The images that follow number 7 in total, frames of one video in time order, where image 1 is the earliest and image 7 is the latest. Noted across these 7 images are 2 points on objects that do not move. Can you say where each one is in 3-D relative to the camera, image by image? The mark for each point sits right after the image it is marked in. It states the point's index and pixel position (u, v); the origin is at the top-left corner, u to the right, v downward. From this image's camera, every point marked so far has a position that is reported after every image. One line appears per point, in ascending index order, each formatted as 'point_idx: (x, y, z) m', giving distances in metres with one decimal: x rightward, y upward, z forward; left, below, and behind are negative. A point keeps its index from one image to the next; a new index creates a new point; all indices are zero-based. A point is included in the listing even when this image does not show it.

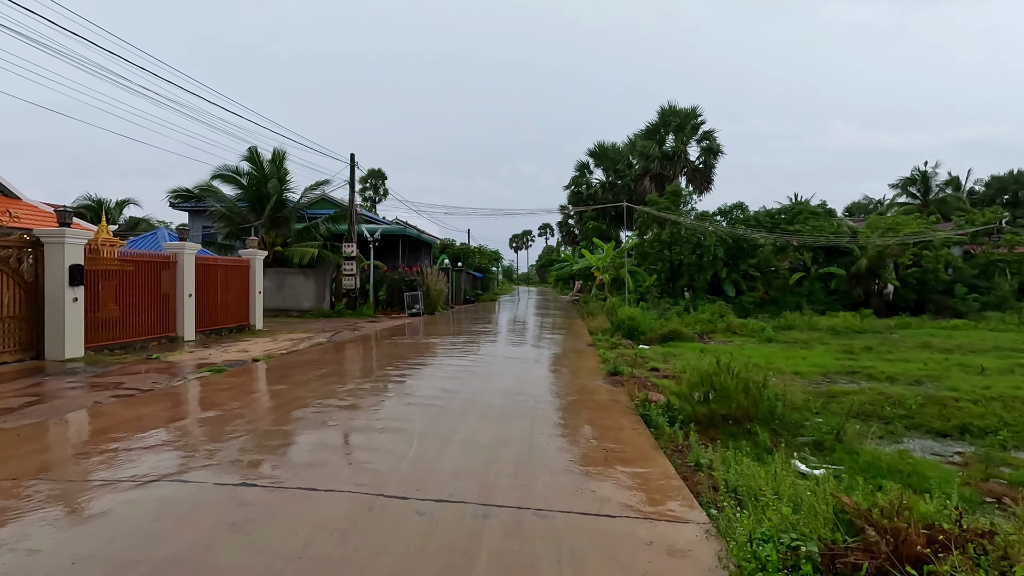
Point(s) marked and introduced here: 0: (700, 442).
0: (+1.8, -1.5, +5.3) m
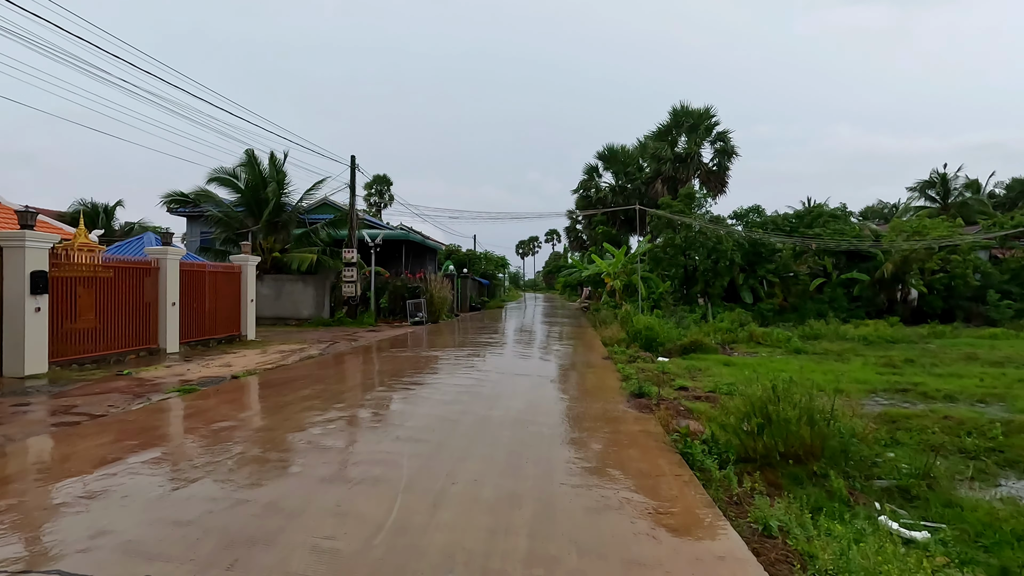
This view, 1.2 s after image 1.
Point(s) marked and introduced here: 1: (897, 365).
0: (+1.9, -1.6, +4.2) m
1: (+8.5, -1.7, +11.9) m
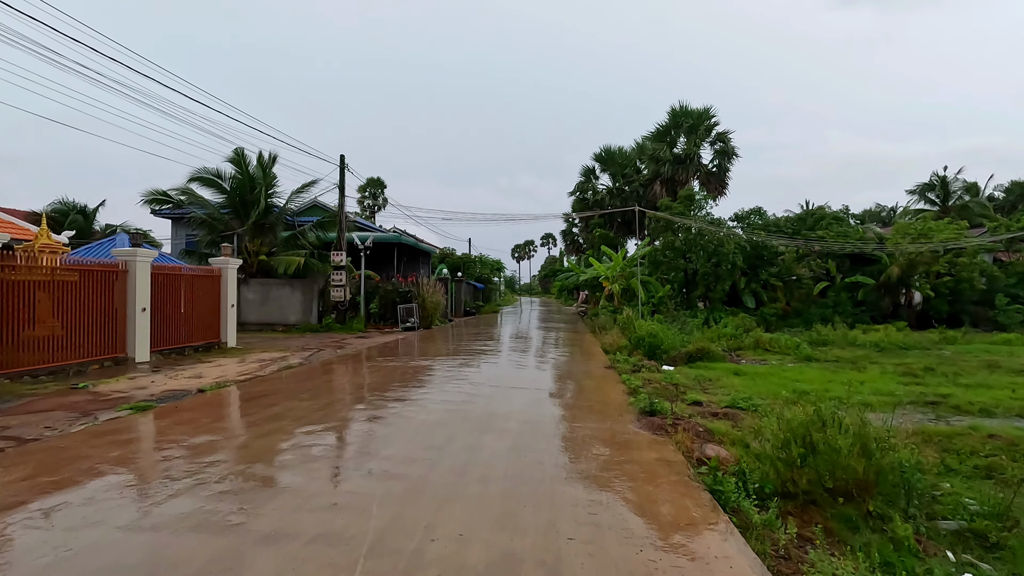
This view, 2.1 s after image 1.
0: (+1.9, -1.6, +3.4) m
1: (+8.4, -1.8, +11.2) m
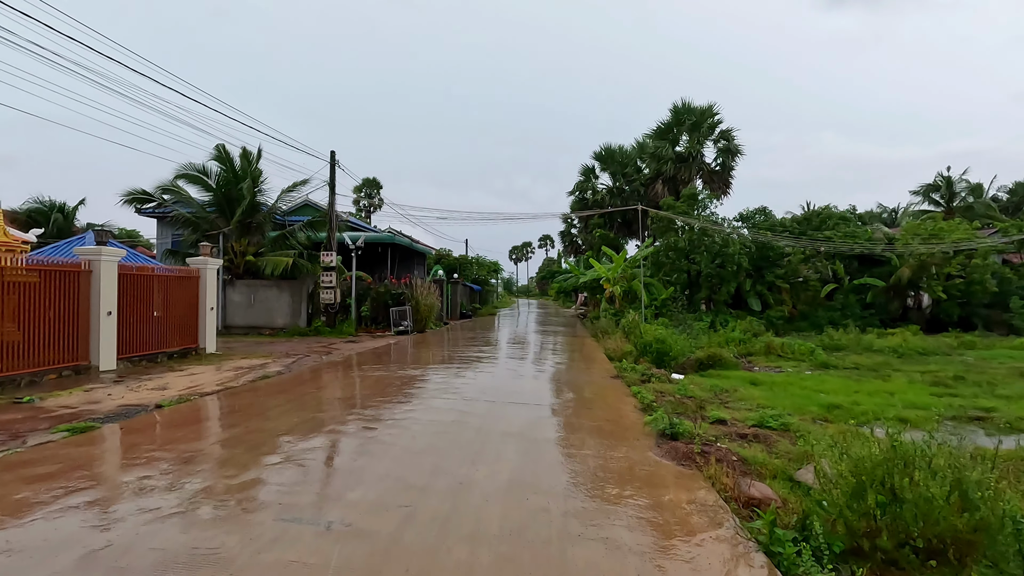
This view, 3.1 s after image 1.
0: (+1.9, -1.6, +2.6) m
1: (+8.3, -1.8, +10.4) m
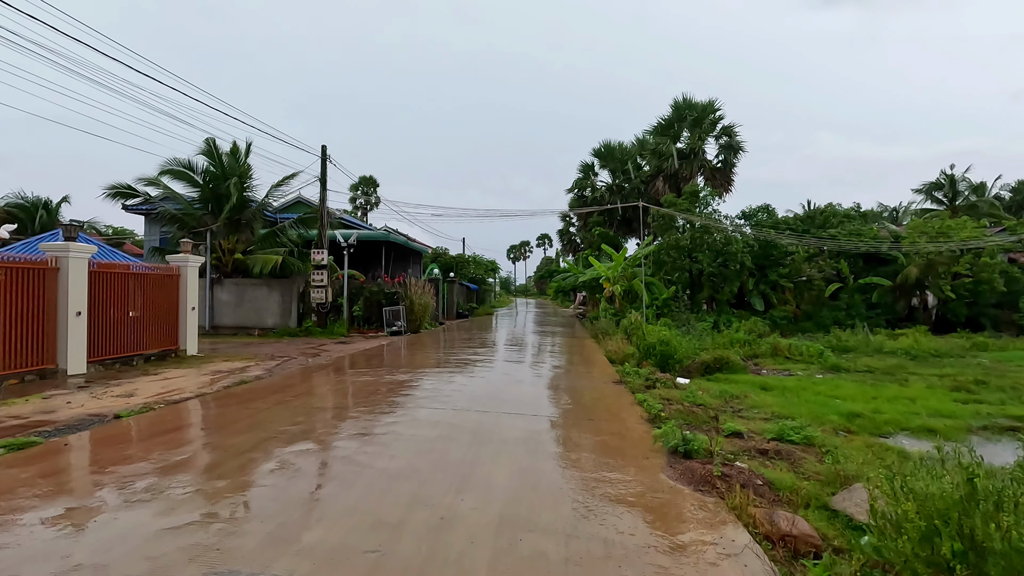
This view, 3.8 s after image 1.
0: (+1.8, -1.6, +2.0) m
1: (+8.3, -1.8, +9.8) m
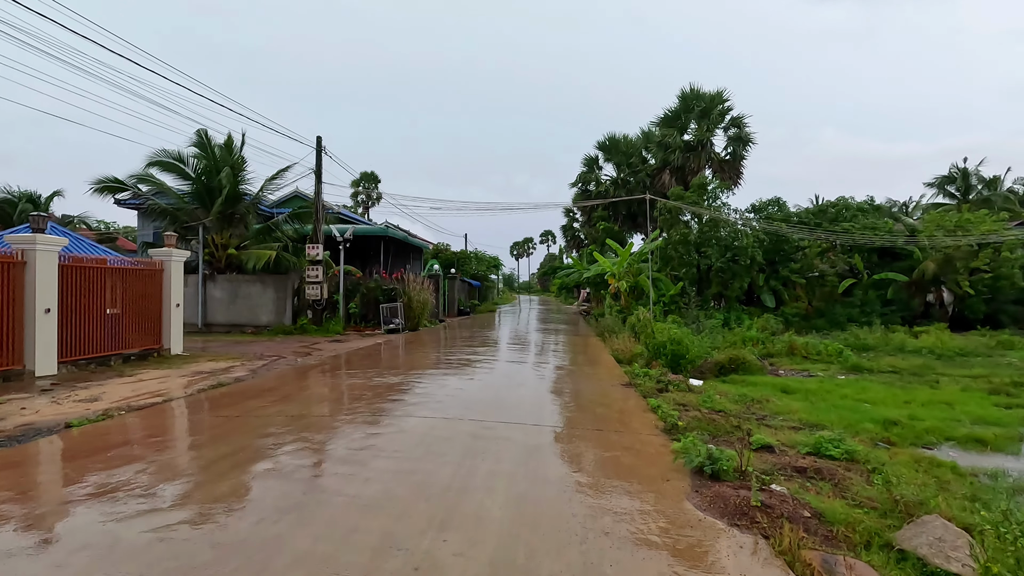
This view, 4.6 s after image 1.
0: (+1.8, -1.6, +1.3) m
1: (+8.3, -1.7, +9.1) m
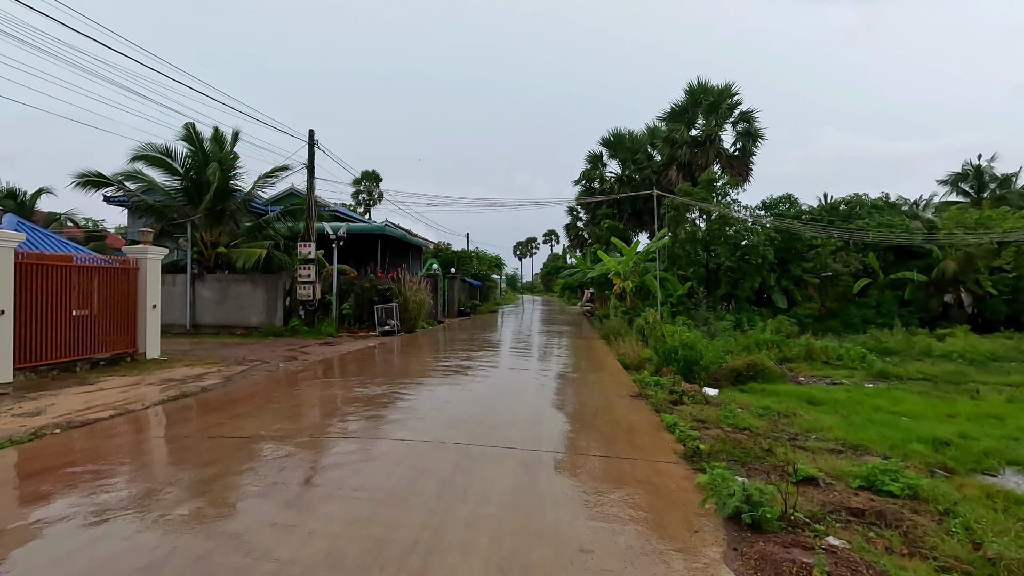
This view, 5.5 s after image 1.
0: (+1.7, -1.6, +0.4) m
1: (+8.2, -1.7, +8.2) m
